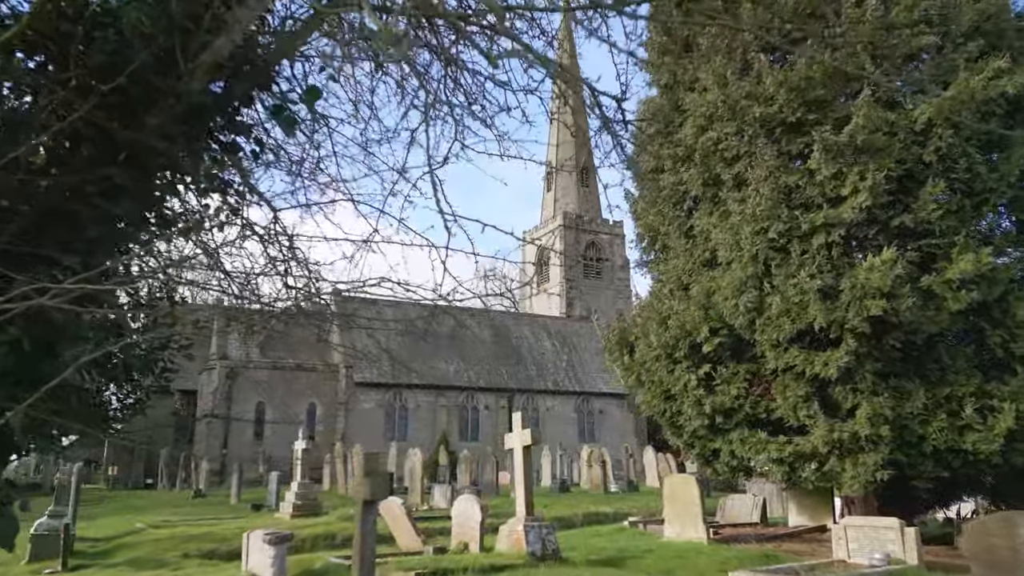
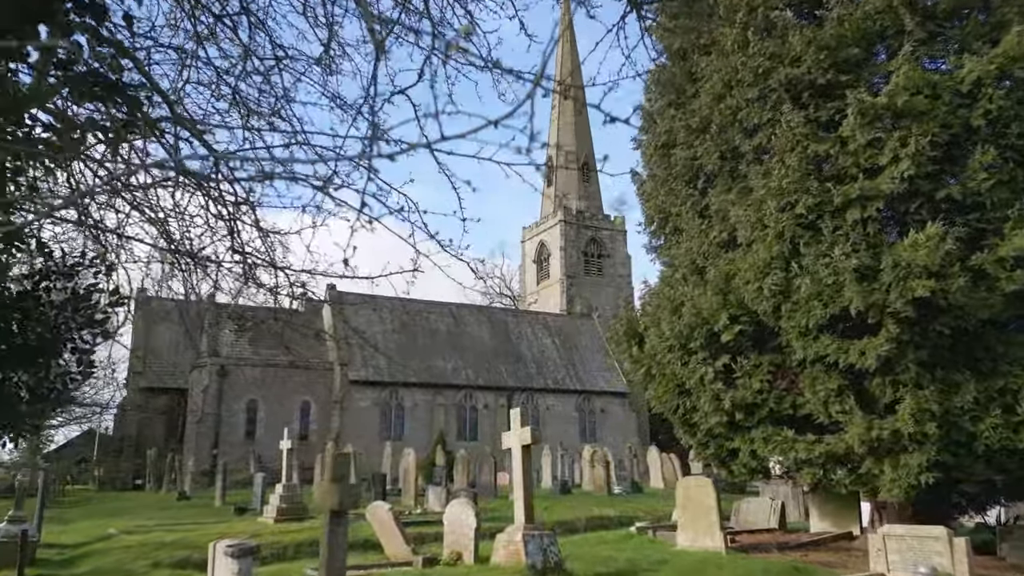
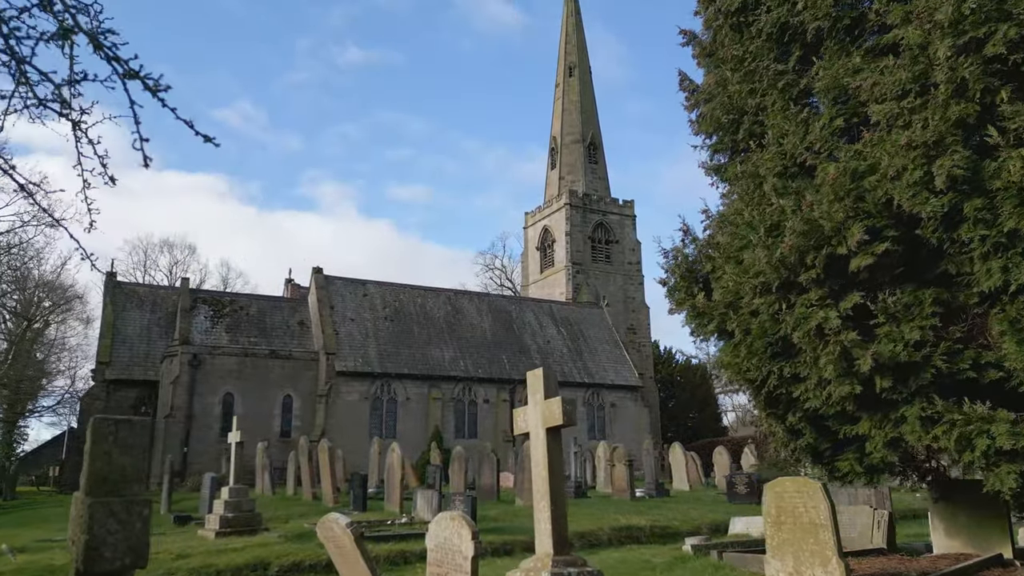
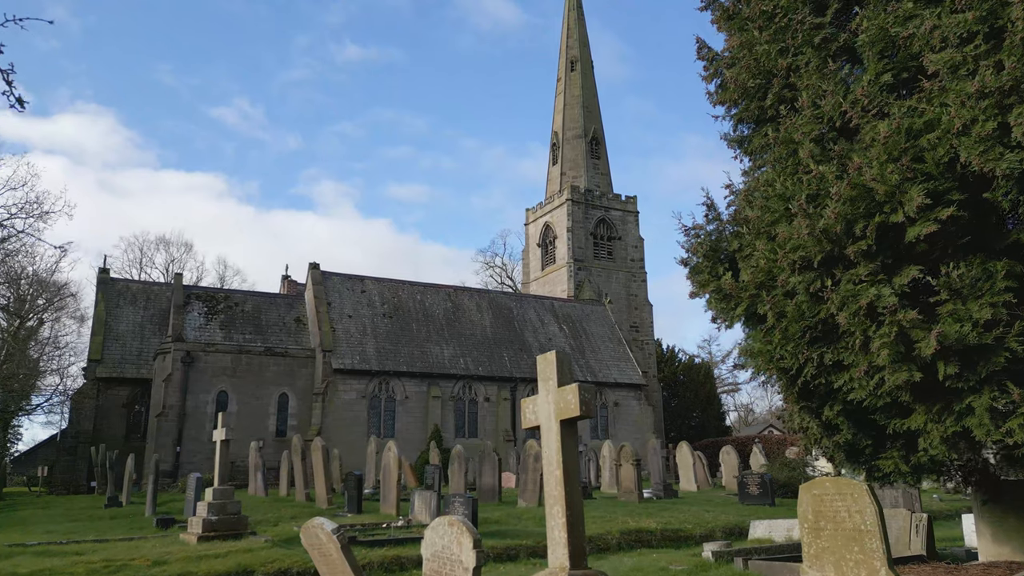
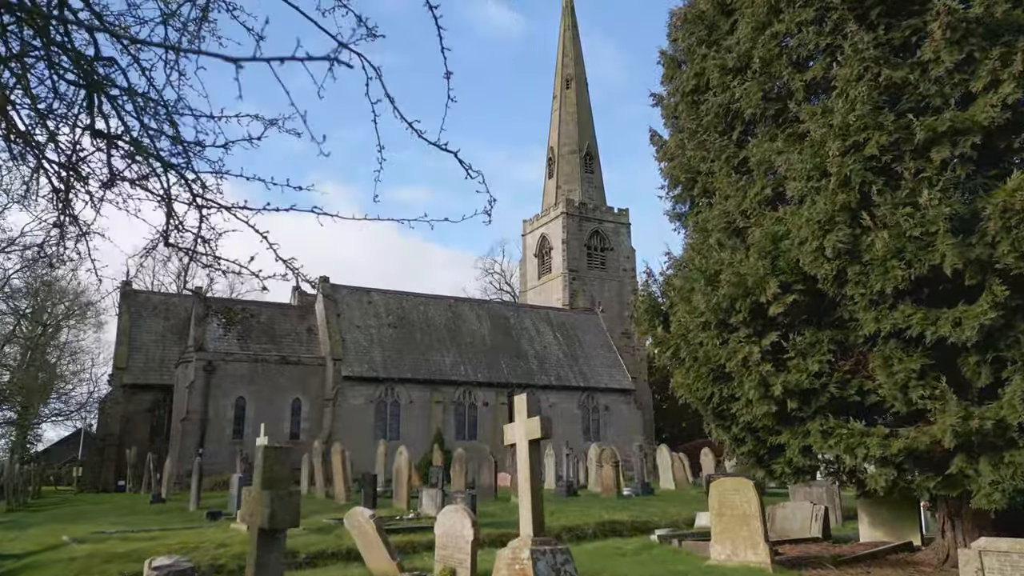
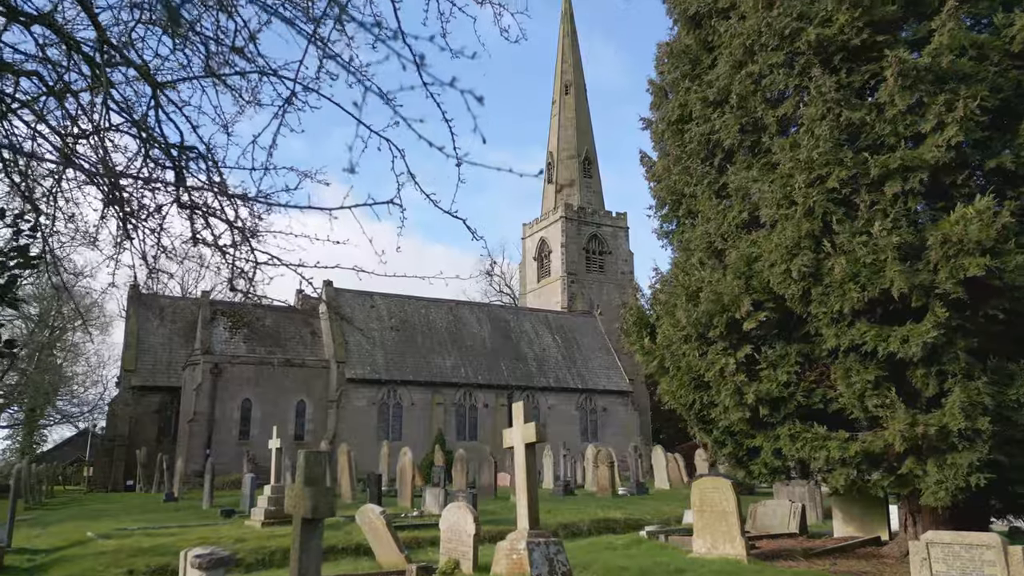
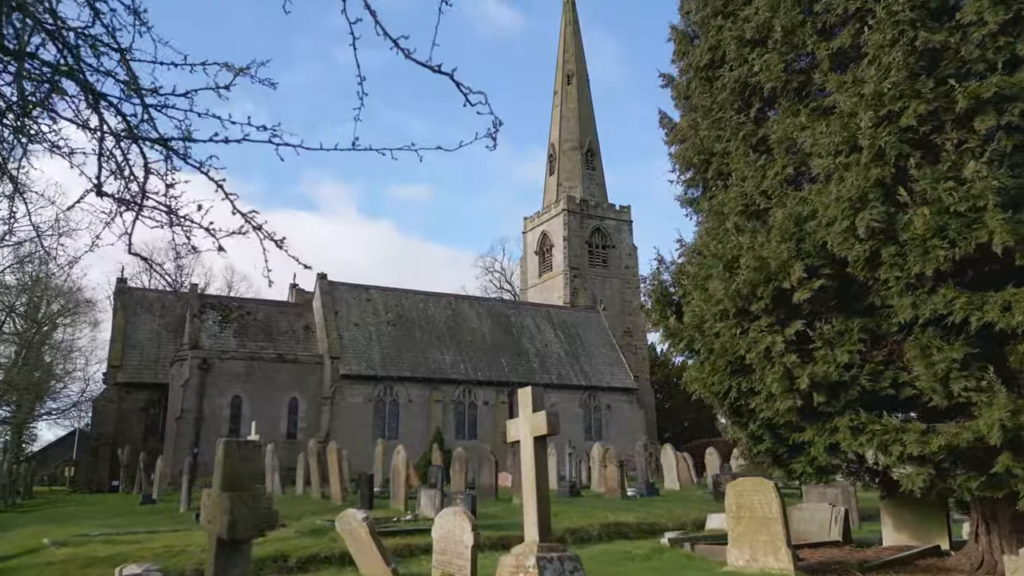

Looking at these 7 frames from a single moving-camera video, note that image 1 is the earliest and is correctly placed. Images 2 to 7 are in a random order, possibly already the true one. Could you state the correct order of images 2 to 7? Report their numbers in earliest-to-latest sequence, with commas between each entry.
2, 6, 5, 7, 3, 4
